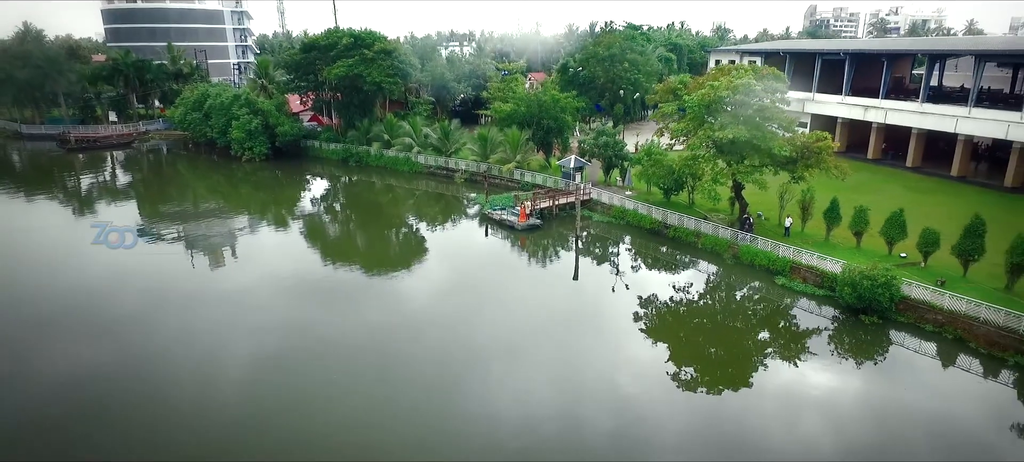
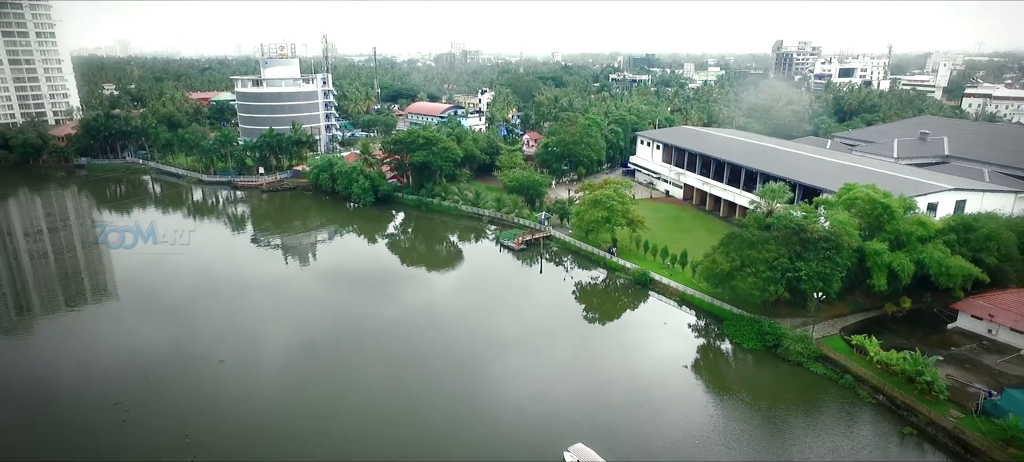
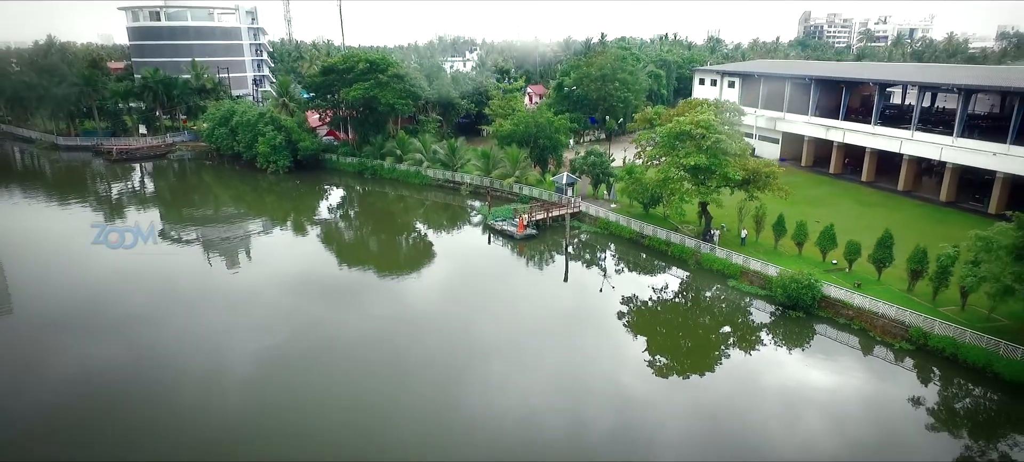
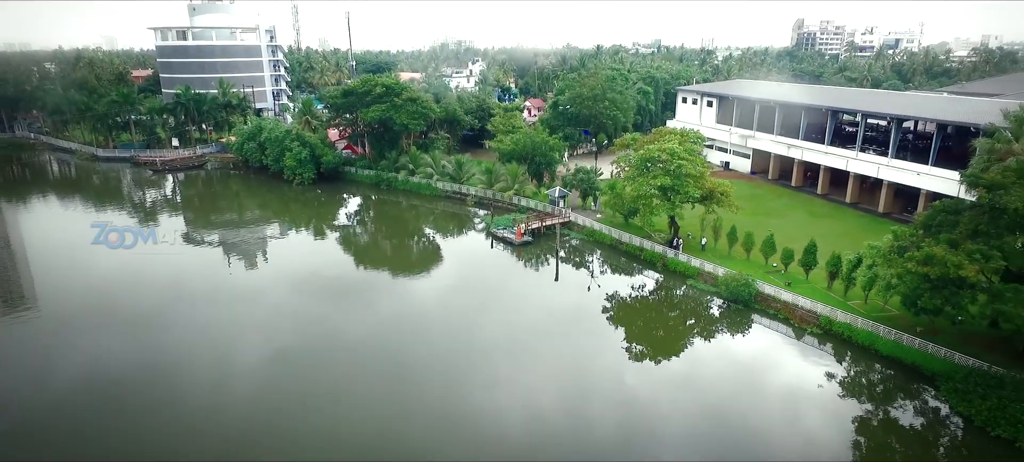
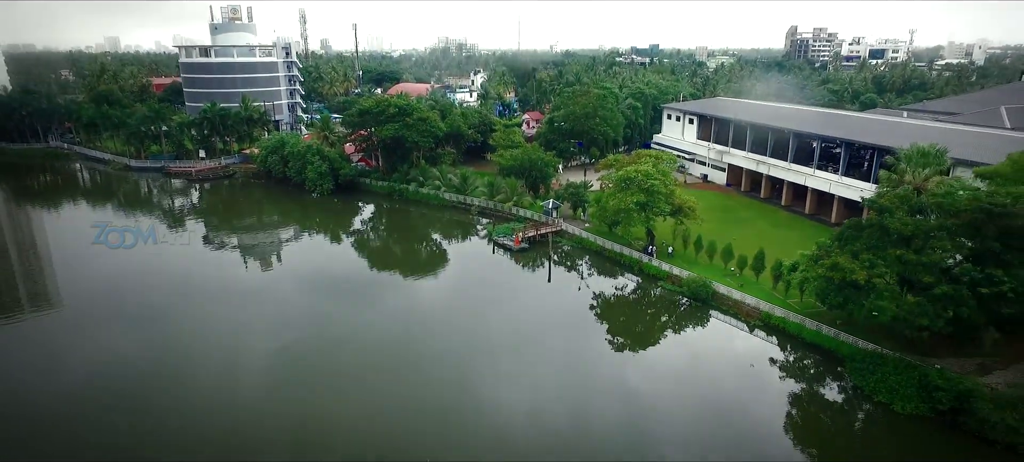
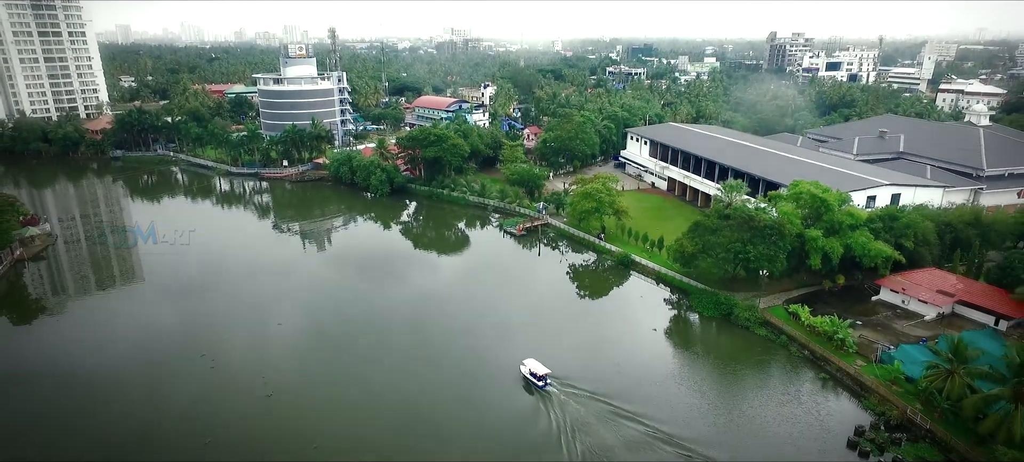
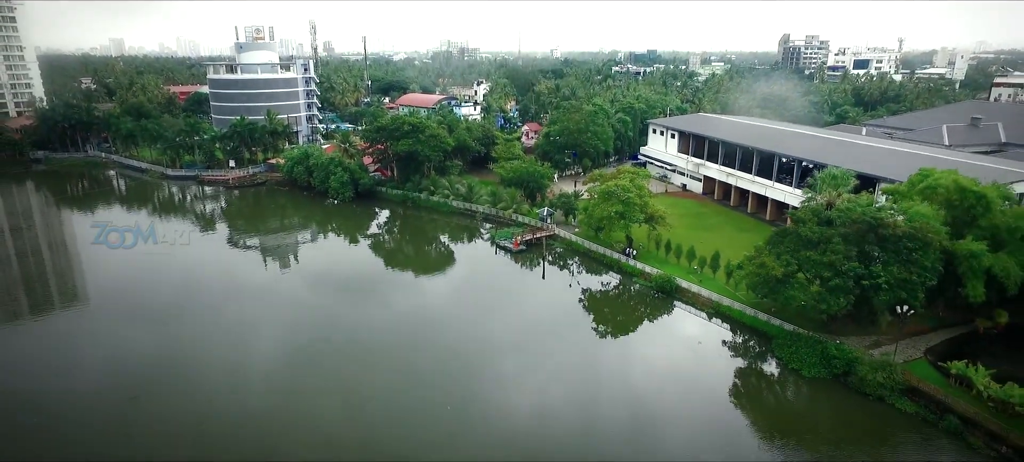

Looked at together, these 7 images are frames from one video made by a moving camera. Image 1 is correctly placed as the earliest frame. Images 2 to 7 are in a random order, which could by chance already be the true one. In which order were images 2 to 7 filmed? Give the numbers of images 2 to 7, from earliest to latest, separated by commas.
3, 4, 5, 7, 2, 6
